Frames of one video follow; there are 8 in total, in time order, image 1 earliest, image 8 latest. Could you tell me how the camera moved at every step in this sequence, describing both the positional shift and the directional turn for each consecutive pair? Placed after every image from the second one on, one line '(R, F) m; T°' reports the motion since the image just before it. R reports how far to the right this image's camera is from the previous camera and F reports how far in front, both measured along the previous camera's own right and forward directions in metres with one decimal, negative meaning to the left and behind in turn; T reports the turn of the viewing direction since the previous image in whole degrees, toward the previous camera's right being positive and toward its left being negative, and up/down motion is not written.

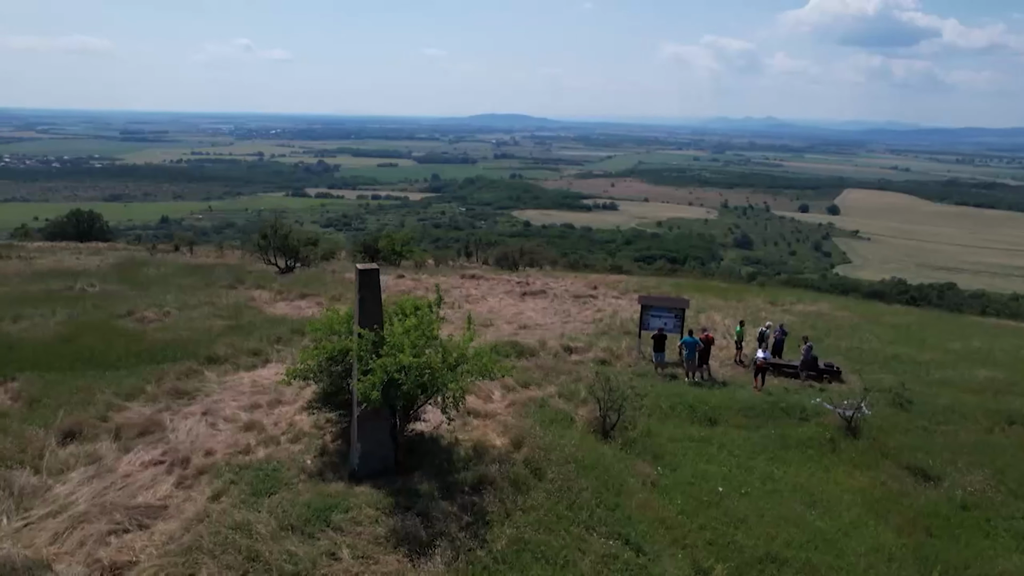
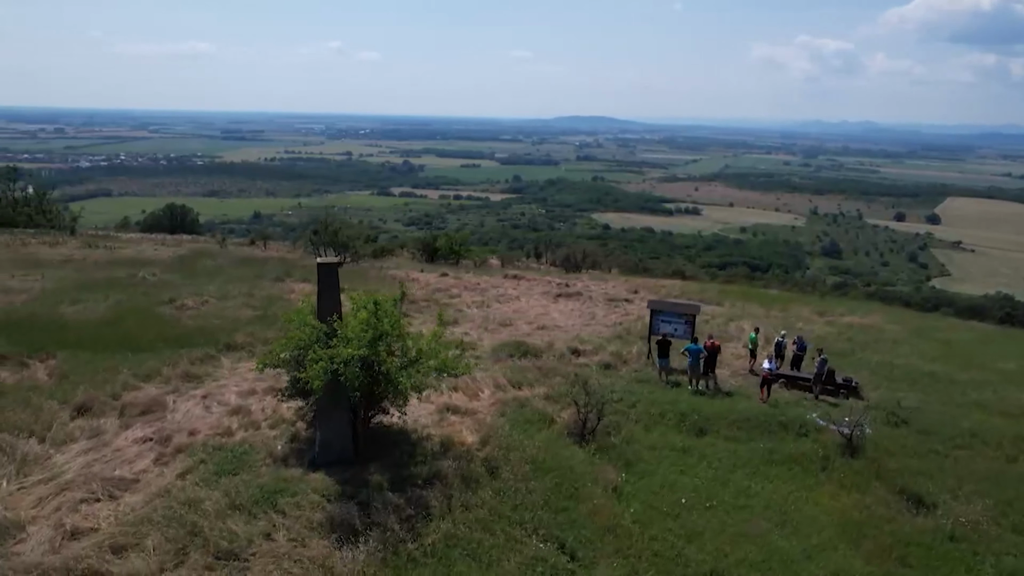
(+1.9, +0.1) m; -7°
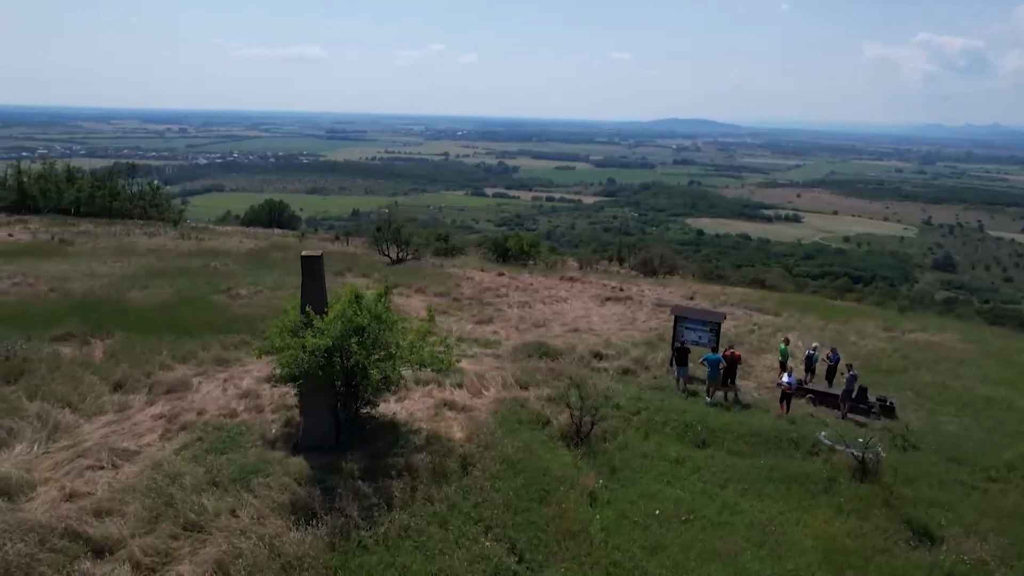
(+1.8, +0.1) m; -8°
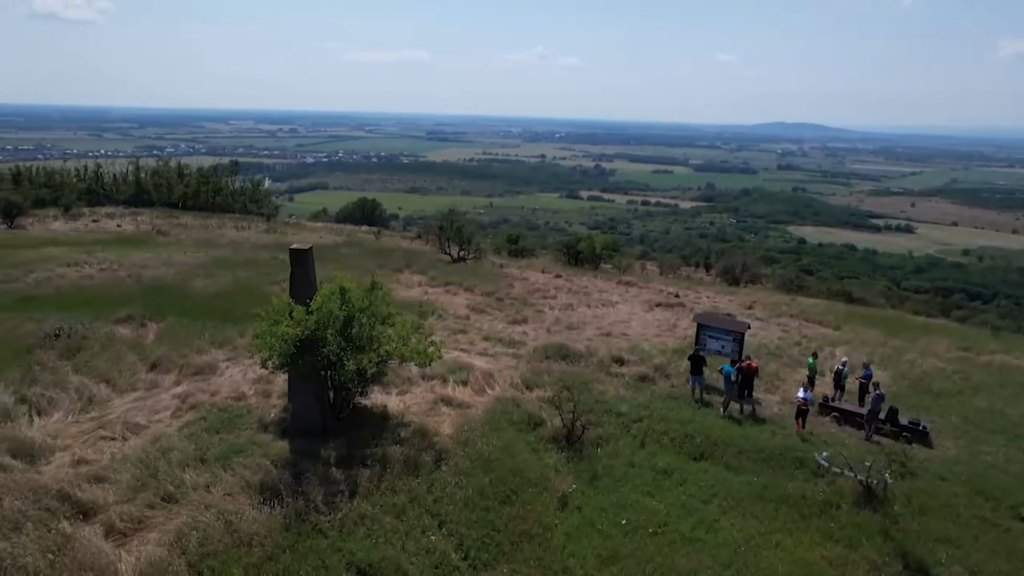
(+1.9, +0.1) m; -8°
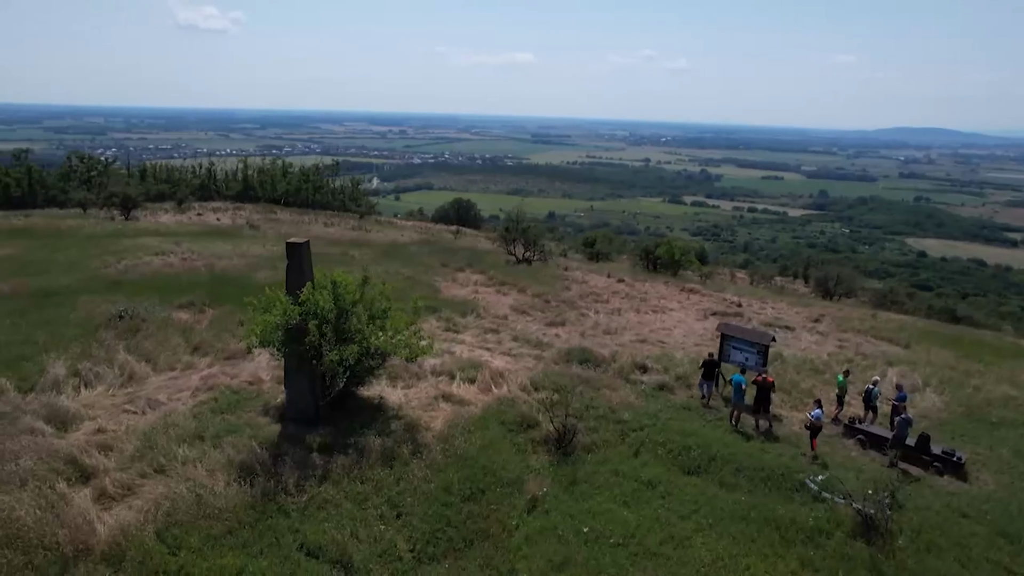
(+2.0, +0.1) m; -8°
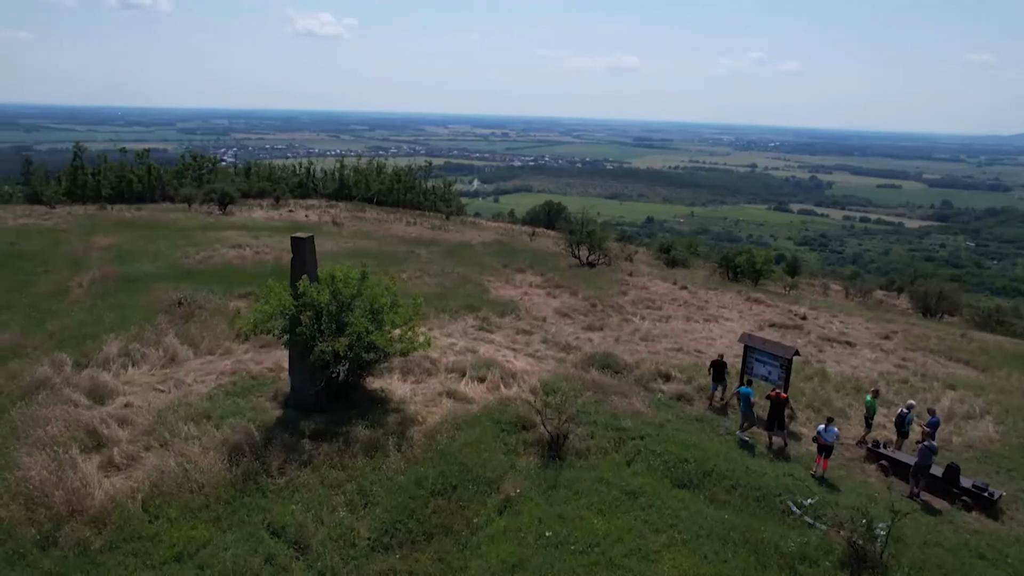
(+1.9, +0.1) m; -8°
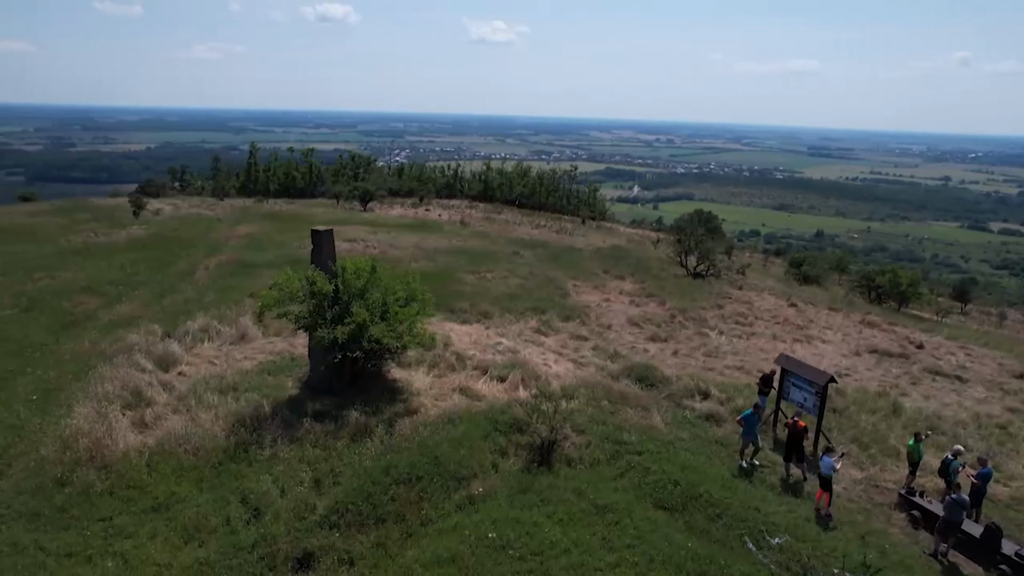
(+2.9, +0.3) m; -13°
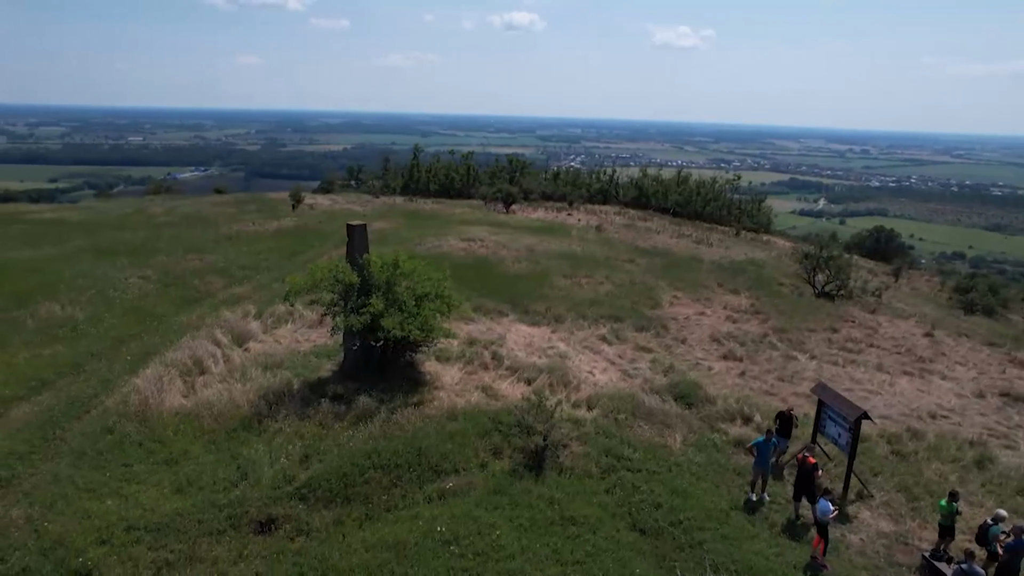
(+3.0, +0.4) m; -14°
